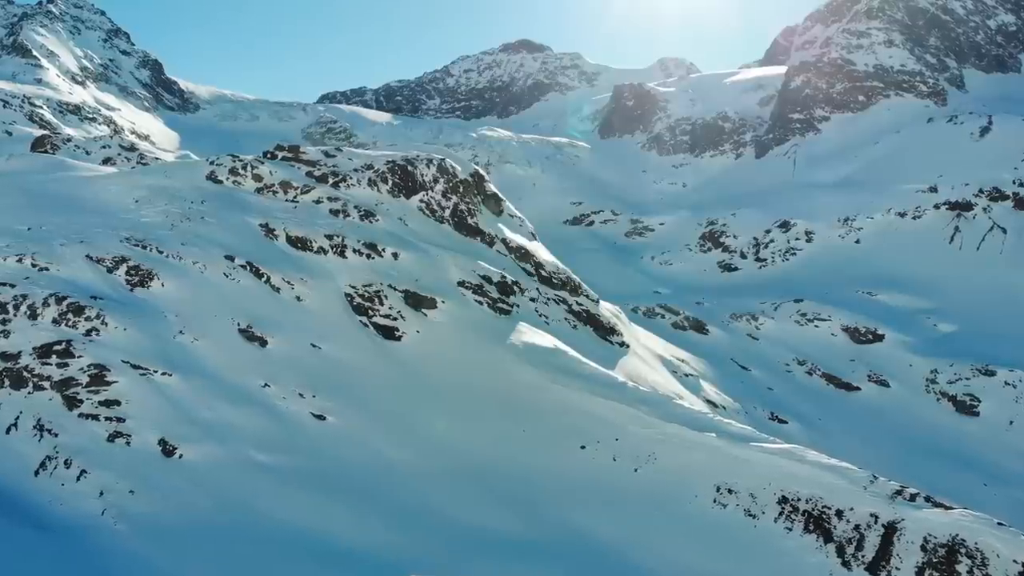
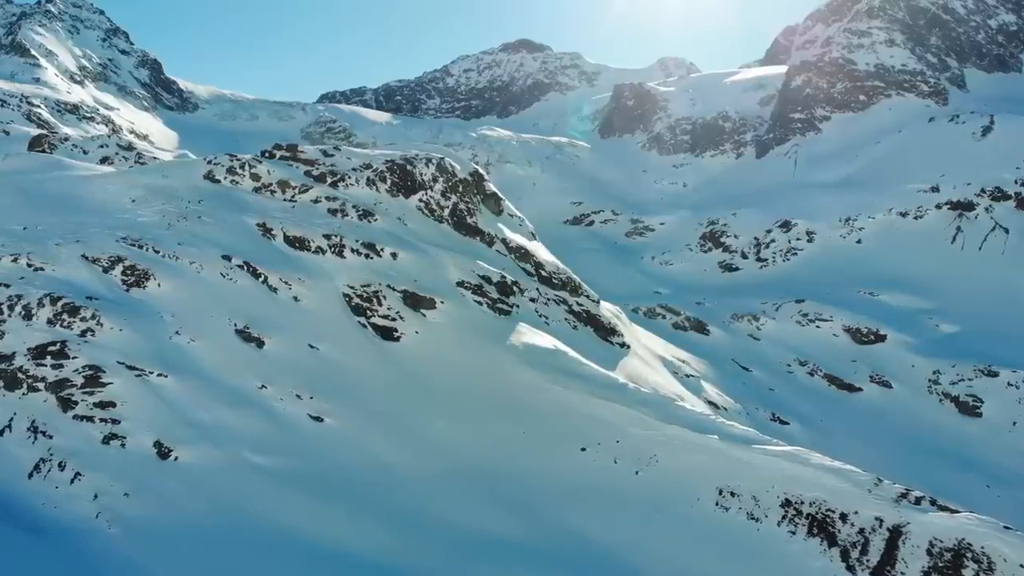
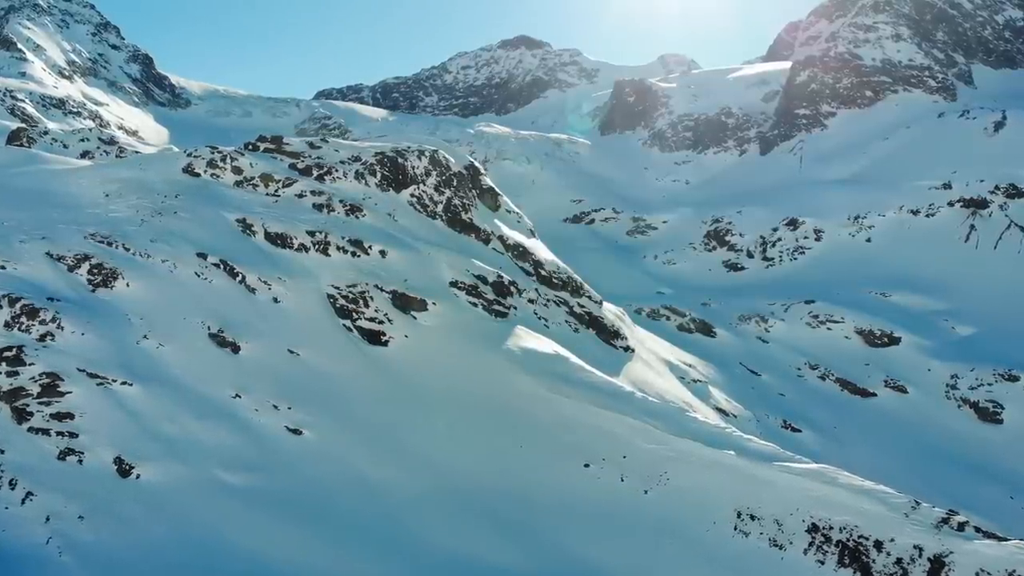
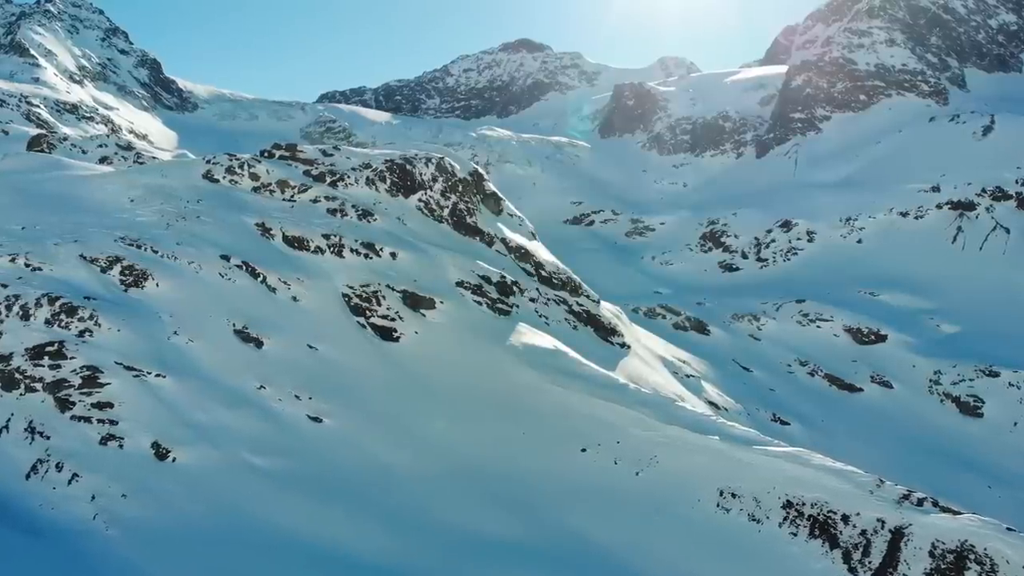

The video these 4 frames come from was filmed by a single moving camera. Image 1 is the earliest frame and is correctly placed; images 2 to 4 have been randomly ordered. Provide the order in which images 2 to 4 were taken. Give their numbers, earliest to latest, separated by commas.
2, 4, 3
